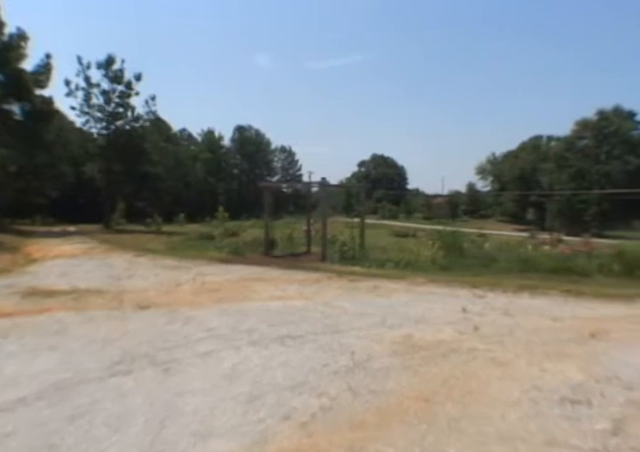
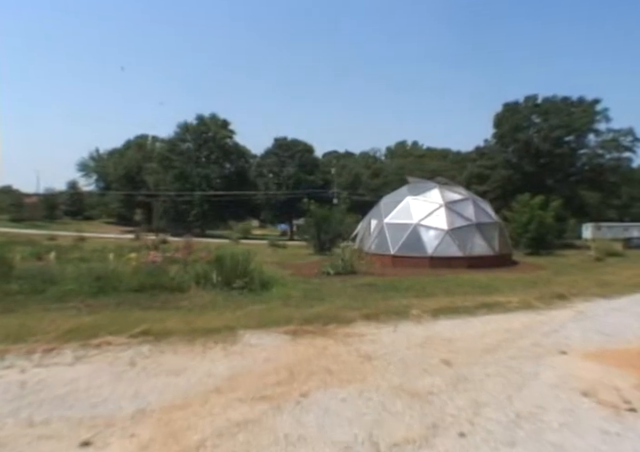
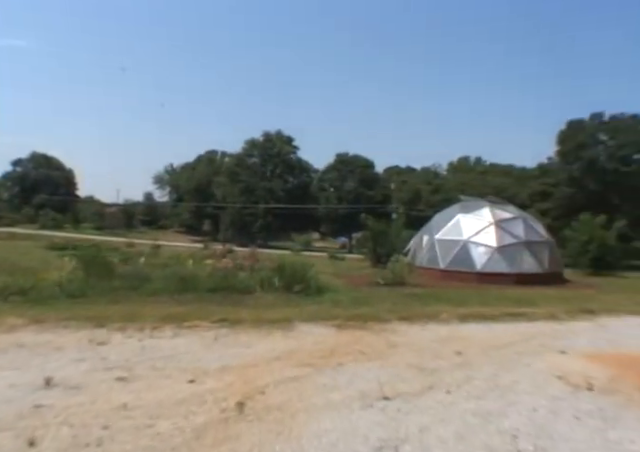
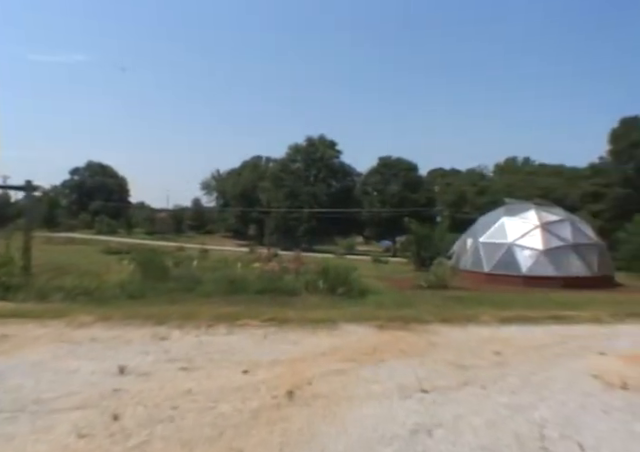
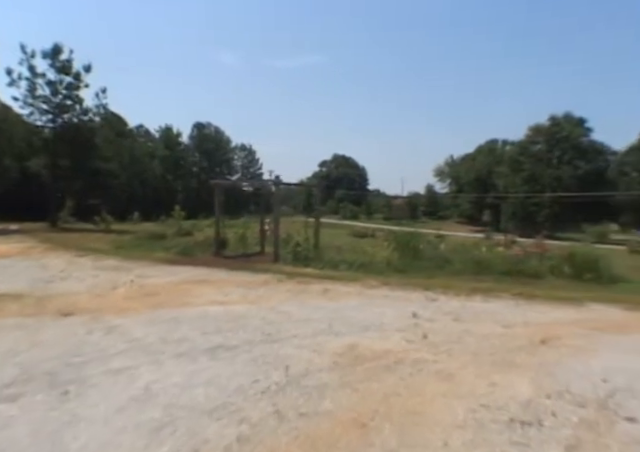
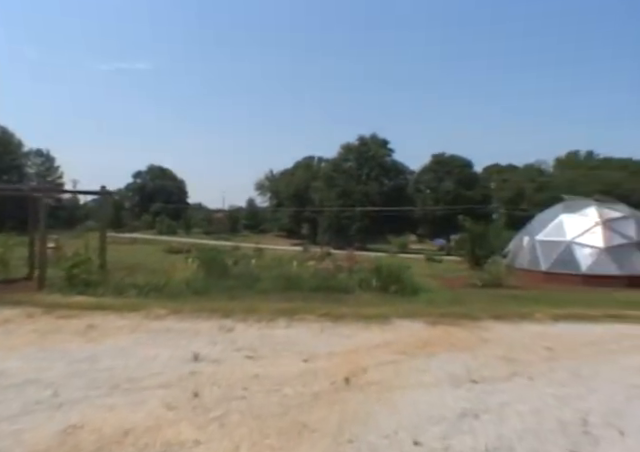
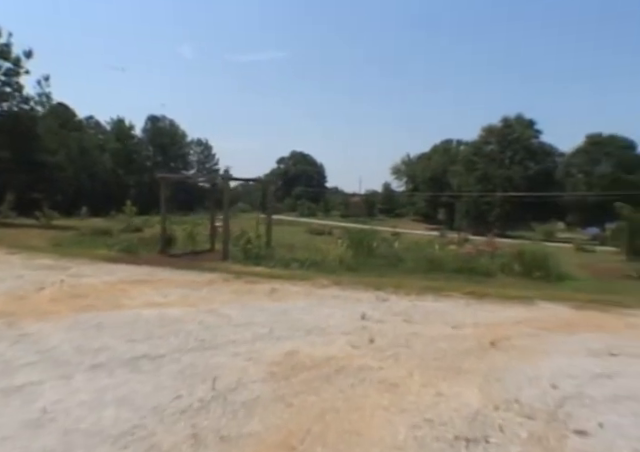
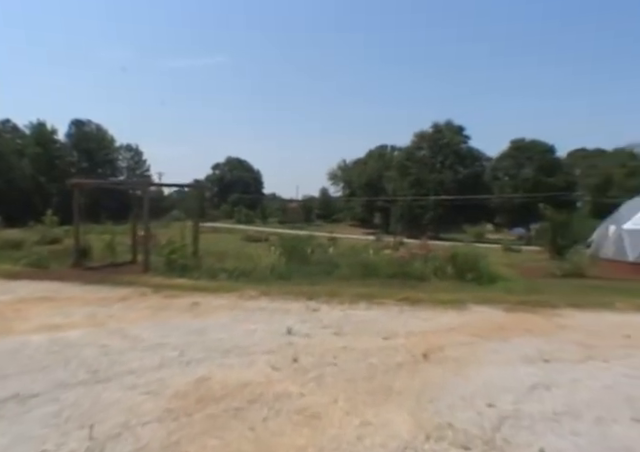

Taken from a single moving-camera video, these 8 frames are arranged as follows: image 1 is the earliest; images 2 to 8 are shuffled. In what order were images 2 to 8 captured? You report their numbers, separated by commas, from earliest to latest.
5, 7, 8, 6, 4, 3, 2
